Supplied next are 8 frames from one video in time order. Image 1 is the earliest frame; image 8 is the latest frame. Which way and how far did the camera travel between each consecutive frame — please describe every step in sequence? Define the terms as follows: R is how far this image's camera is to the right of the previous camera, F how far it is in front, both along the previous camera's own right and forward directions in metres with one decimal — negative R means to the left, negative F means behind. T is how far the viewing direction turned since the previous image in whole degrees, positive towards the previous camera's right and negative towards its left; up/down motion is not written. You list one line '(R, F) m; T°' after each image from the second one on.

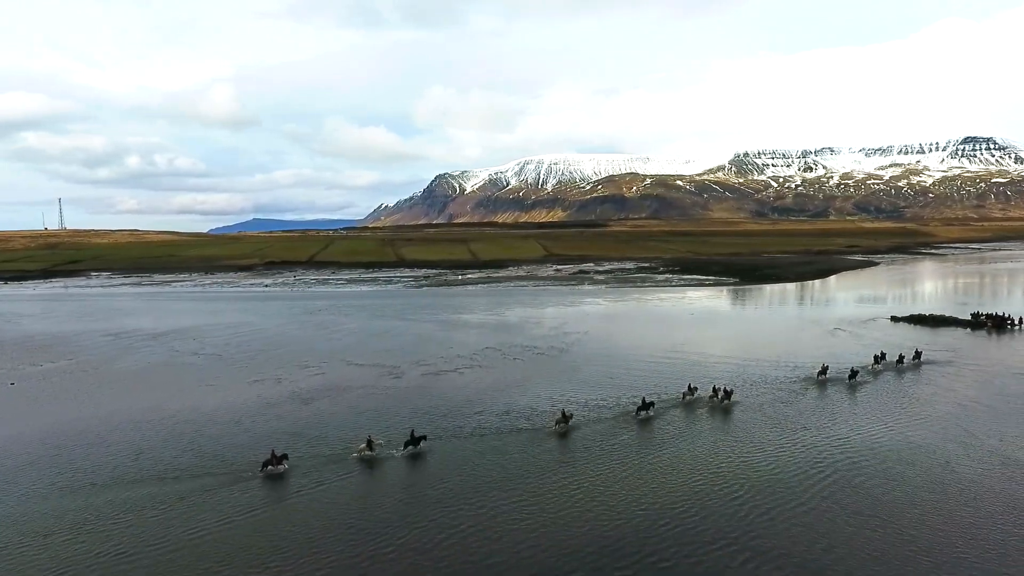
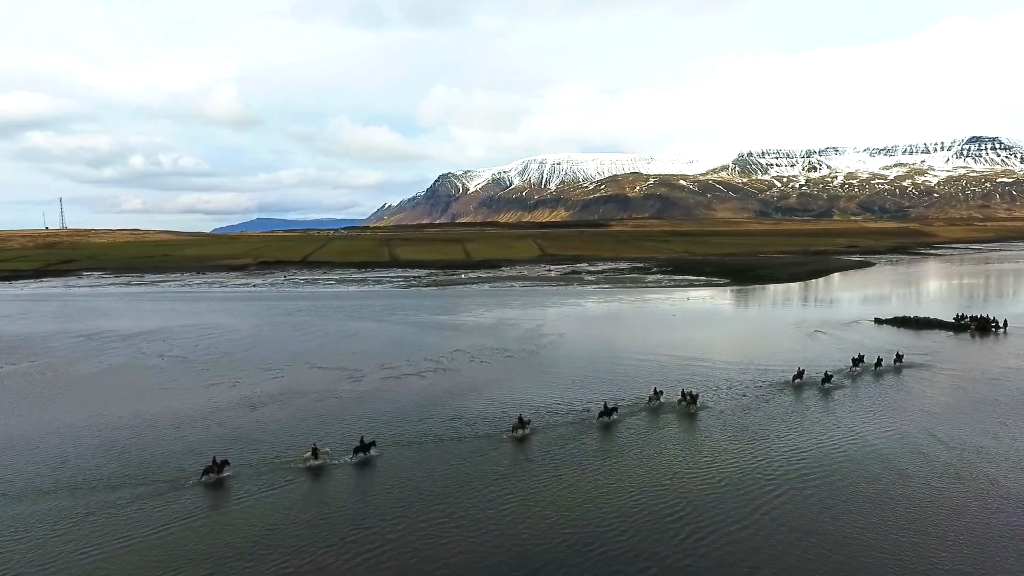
(+3.1, +0.9) m; 0°
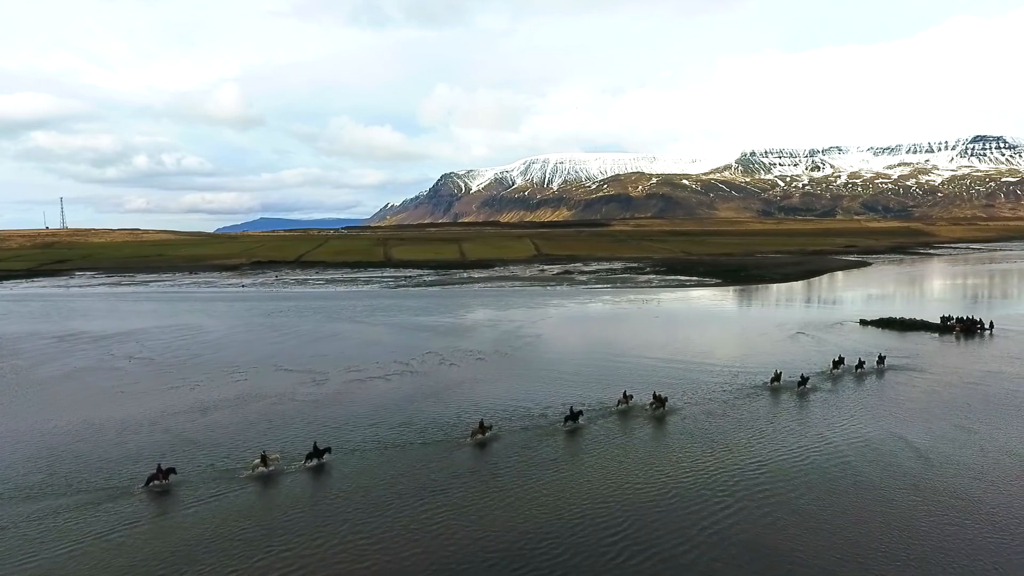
(+2.7, +0.8) m; 0°
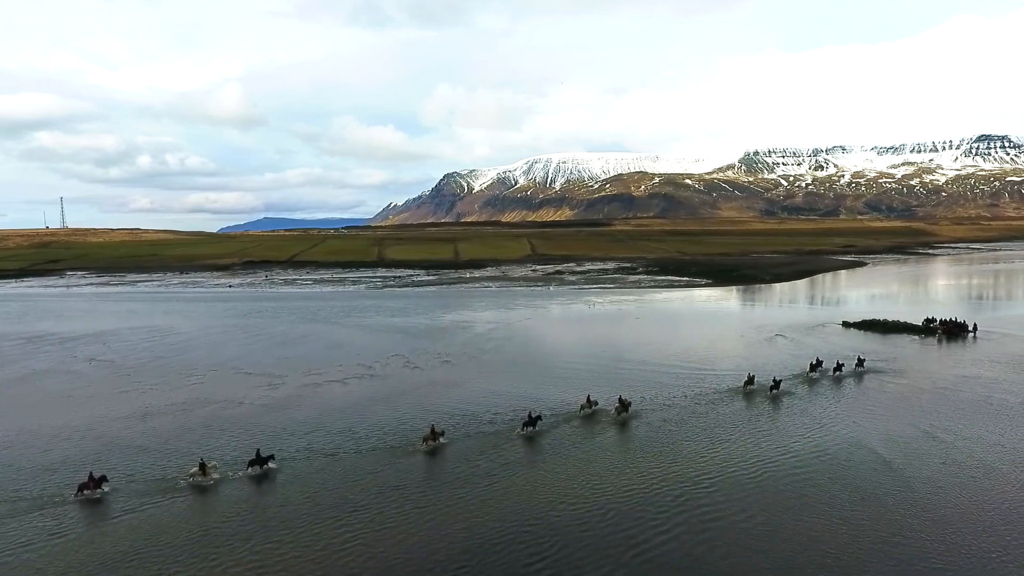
(+3.1, +1.0) m; 0°
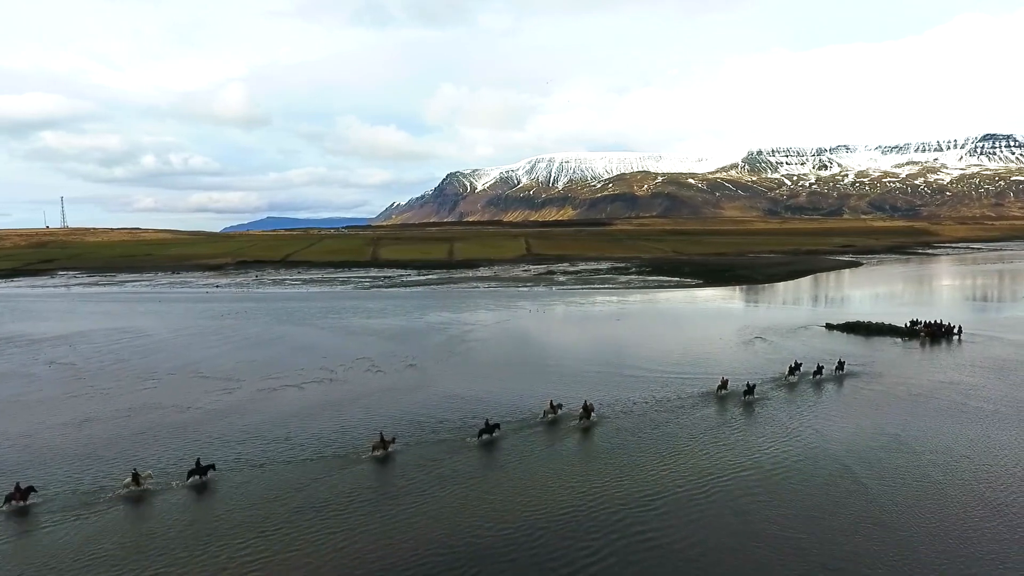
(+3.0, +1.0) m; 0°
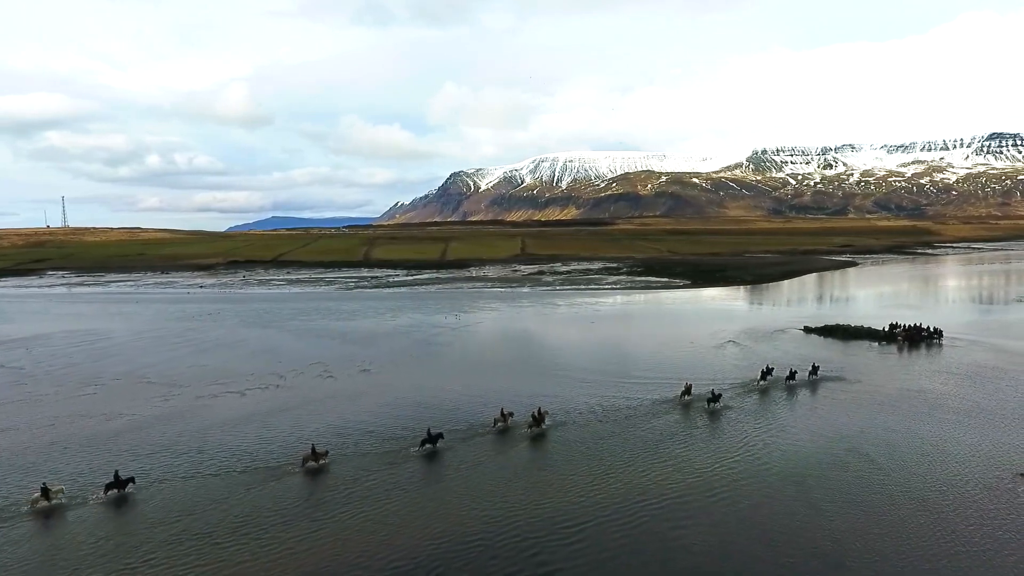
(+3.7, +1.3) m; 0°
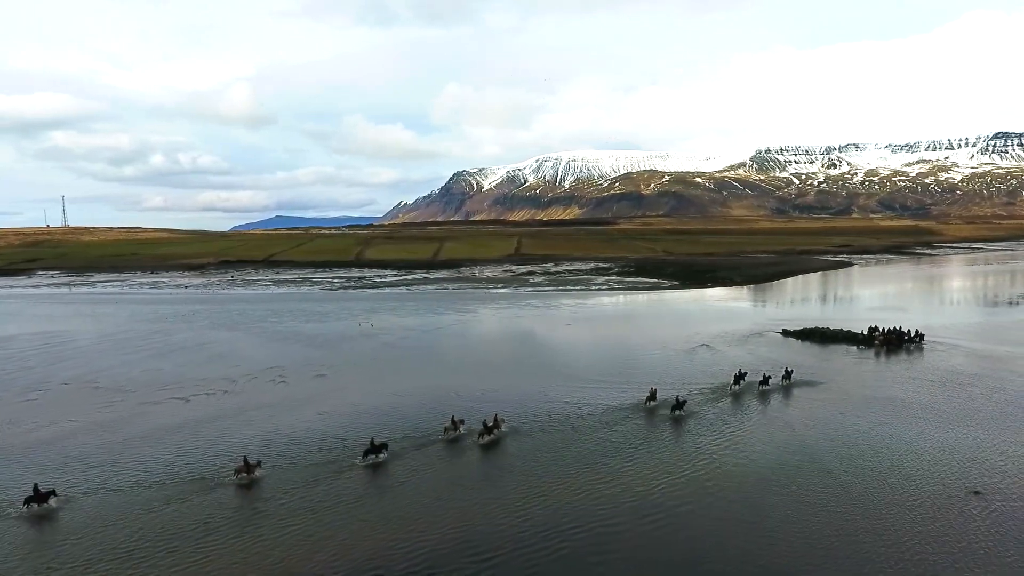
(+3.3, +1.1) m; 0°
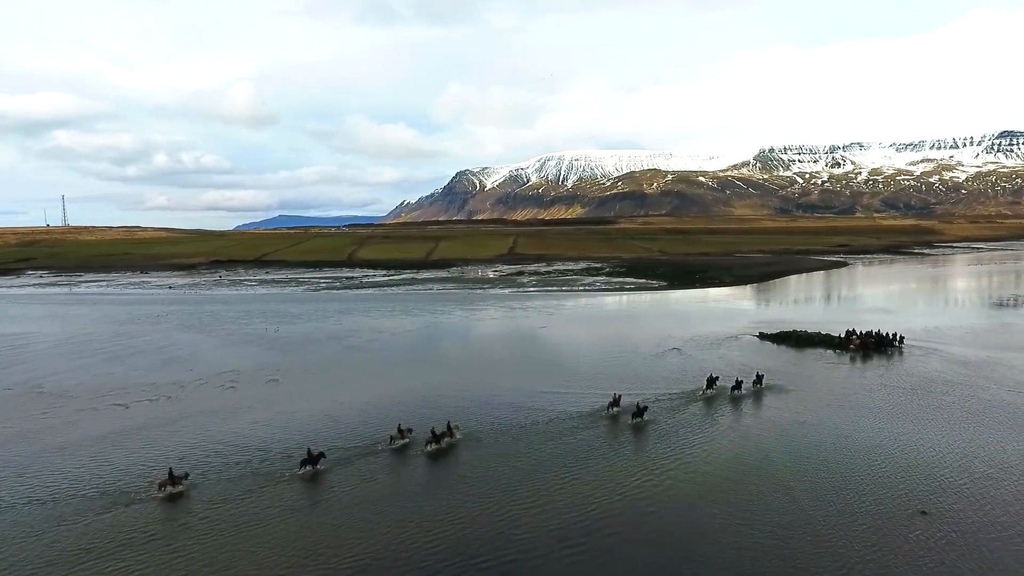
(+3.3, +1.1) m; 0°
